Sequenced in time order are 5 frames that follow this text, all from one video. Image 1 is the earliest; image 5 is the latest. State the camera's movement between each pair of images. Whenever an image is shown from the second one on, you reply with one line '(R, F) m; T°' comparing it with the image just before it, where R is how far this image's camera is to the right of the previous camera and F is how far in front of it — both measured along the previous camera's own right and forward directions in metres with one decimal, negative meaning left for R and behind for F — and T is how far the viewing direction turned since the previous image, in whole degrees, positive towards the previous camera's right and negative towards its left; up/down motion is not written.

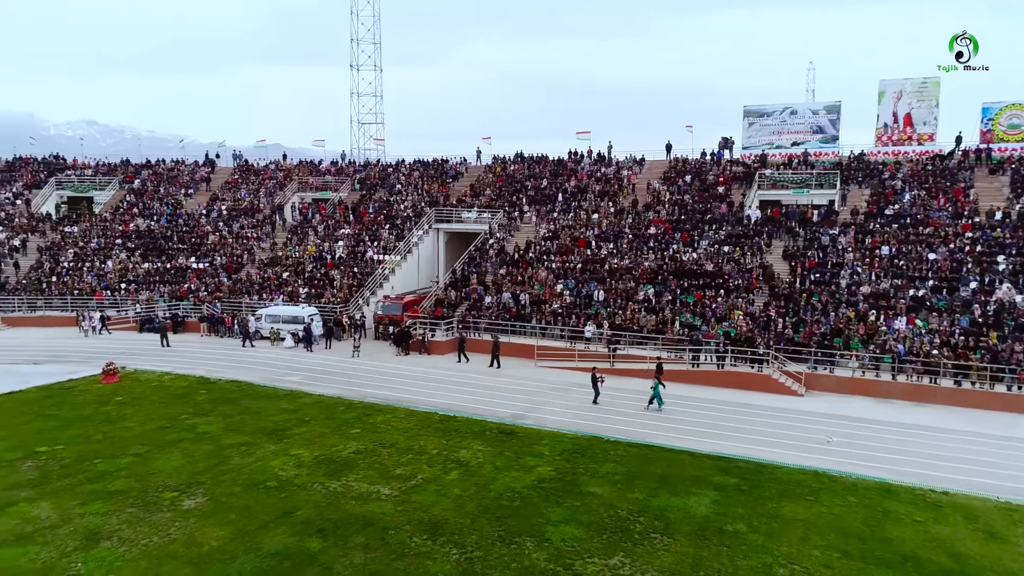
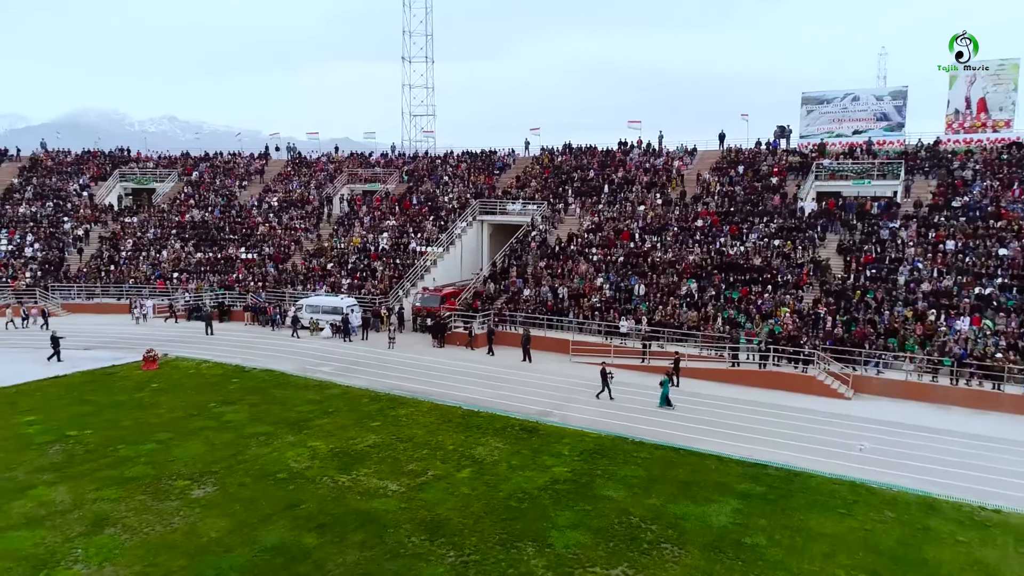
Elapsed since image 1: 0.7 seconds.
(+1.1, +0.7) m; -5°
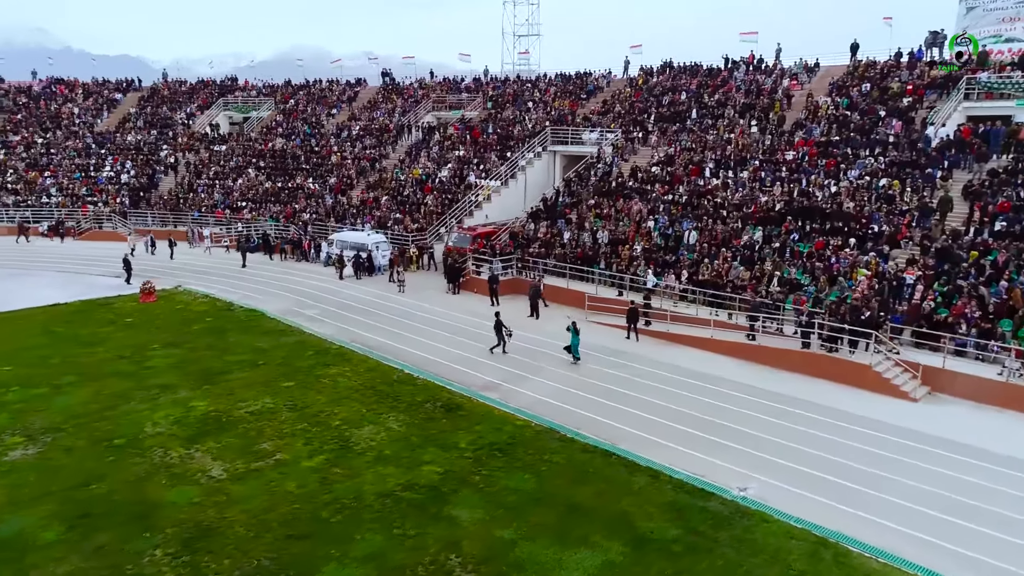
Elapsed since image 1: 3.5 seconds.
(+5.6, +4.8) m; -14°
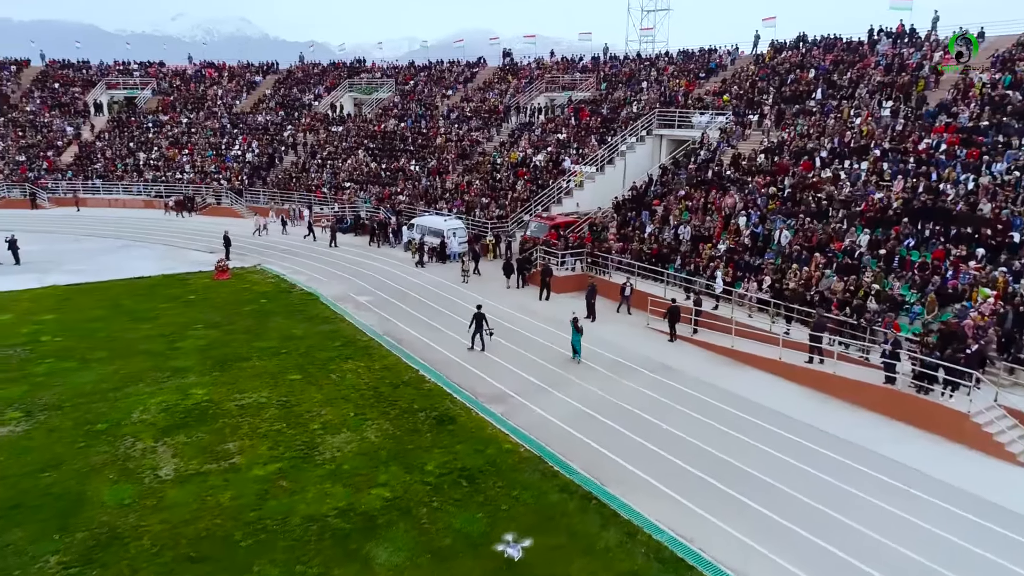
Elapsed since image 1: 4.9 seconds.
(+3.0, +2.2) m; -12°
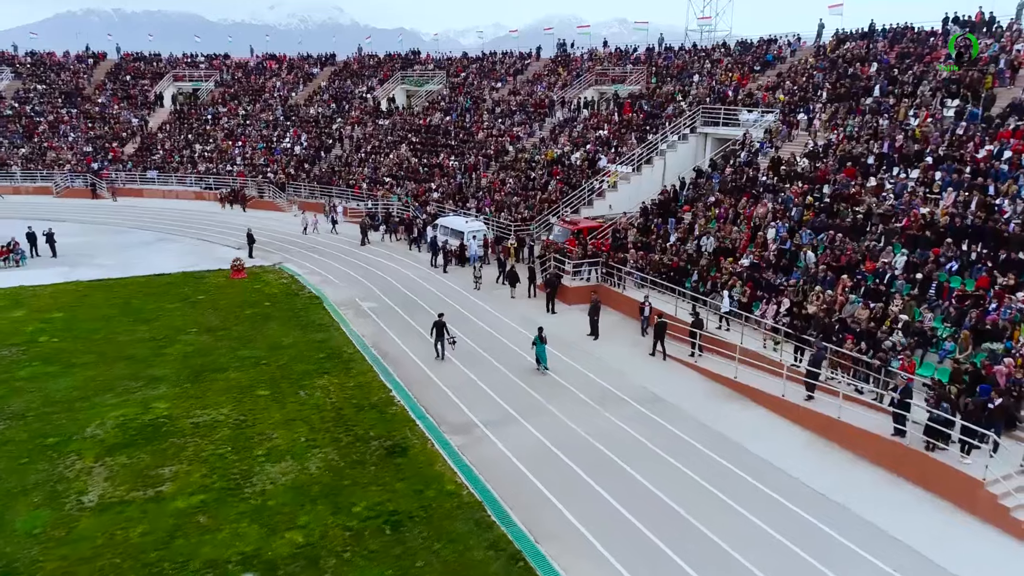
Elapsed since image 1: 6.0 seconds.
(+2.3, +1.3) m; -6°
